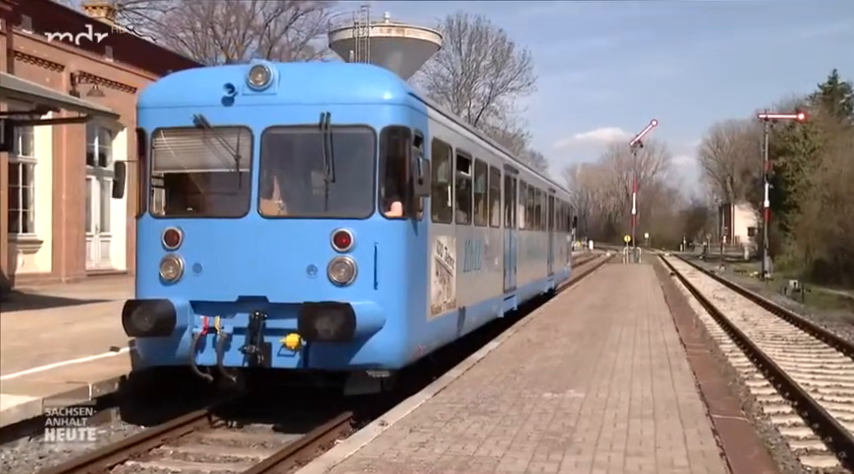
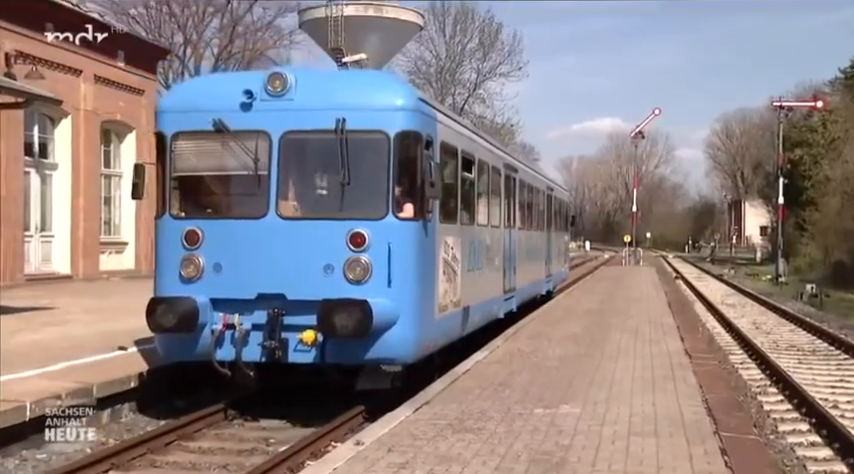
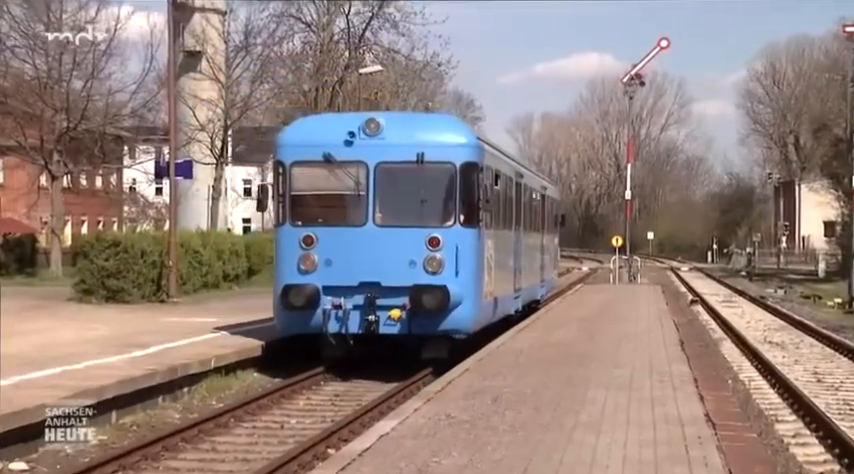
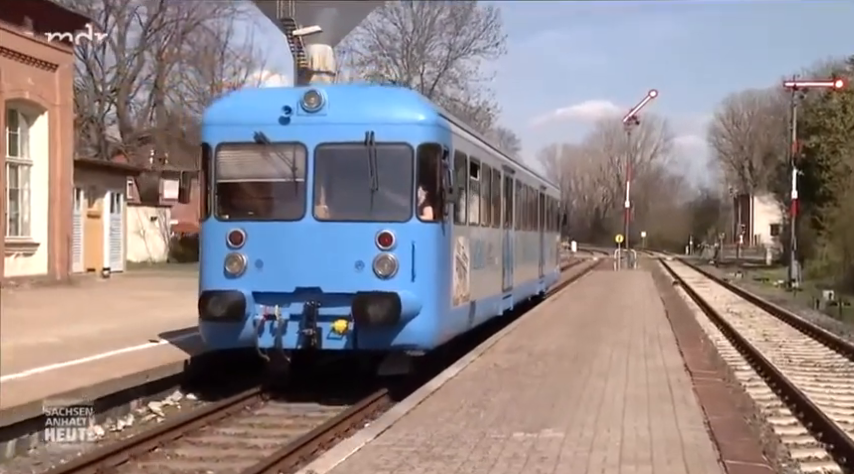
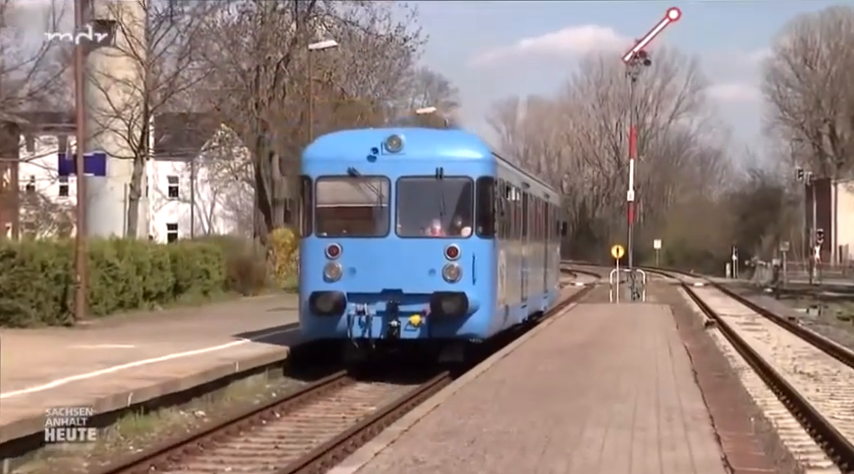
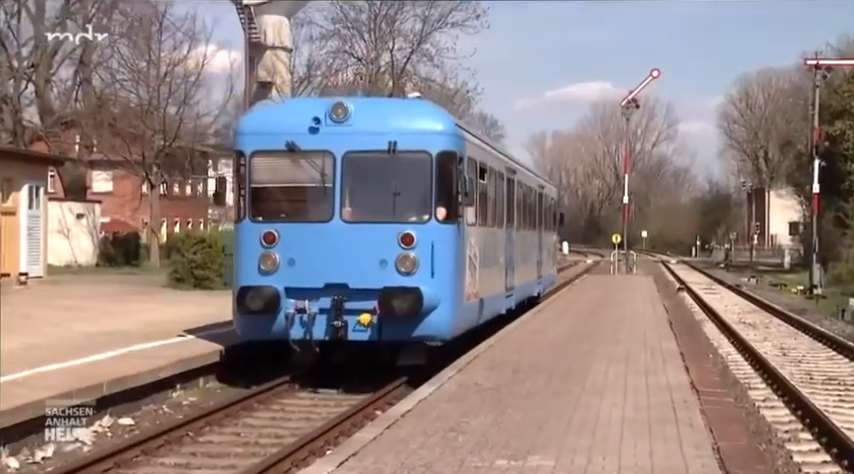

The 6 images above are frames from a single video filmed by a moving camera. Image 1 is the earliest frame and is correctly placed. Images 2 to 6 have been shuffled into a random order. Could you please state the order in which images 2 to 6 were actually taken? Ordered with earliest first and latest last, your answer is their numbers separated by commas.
2, 4, 6, 3, 5
